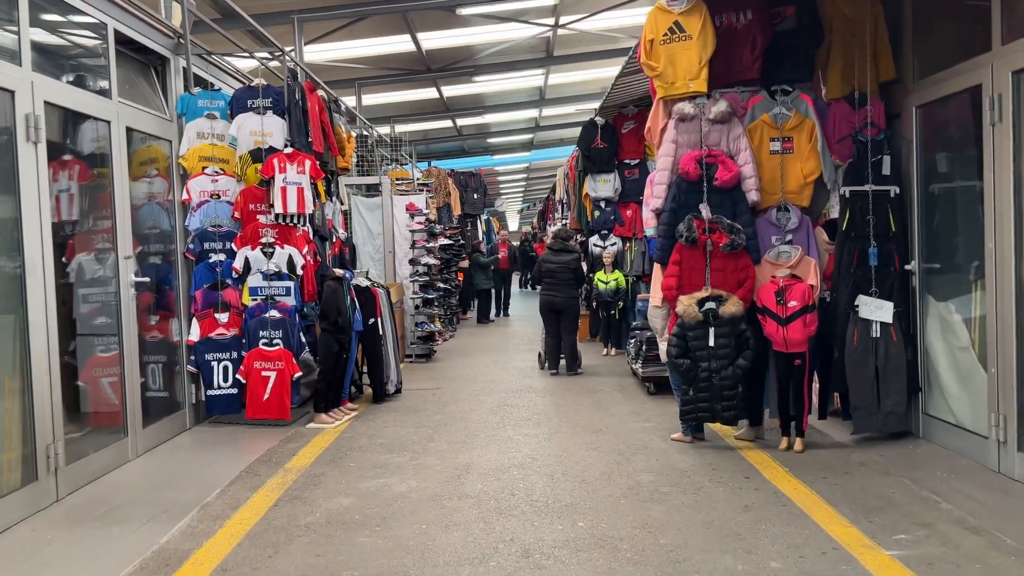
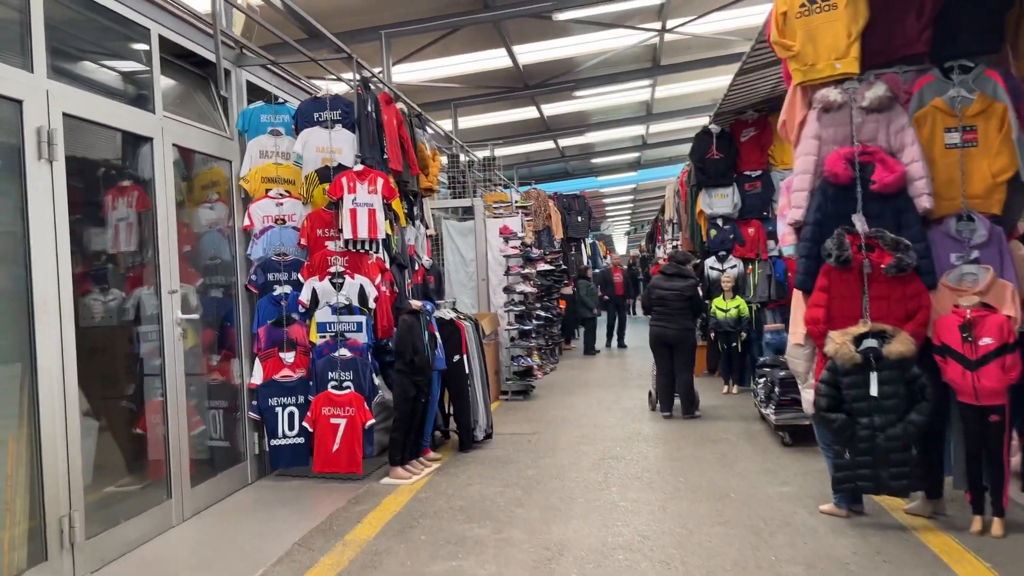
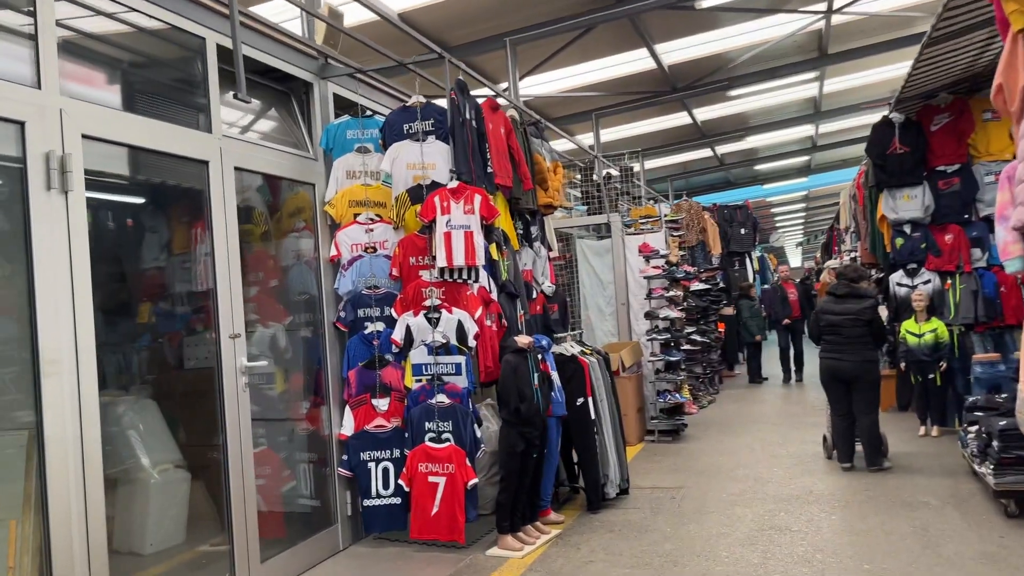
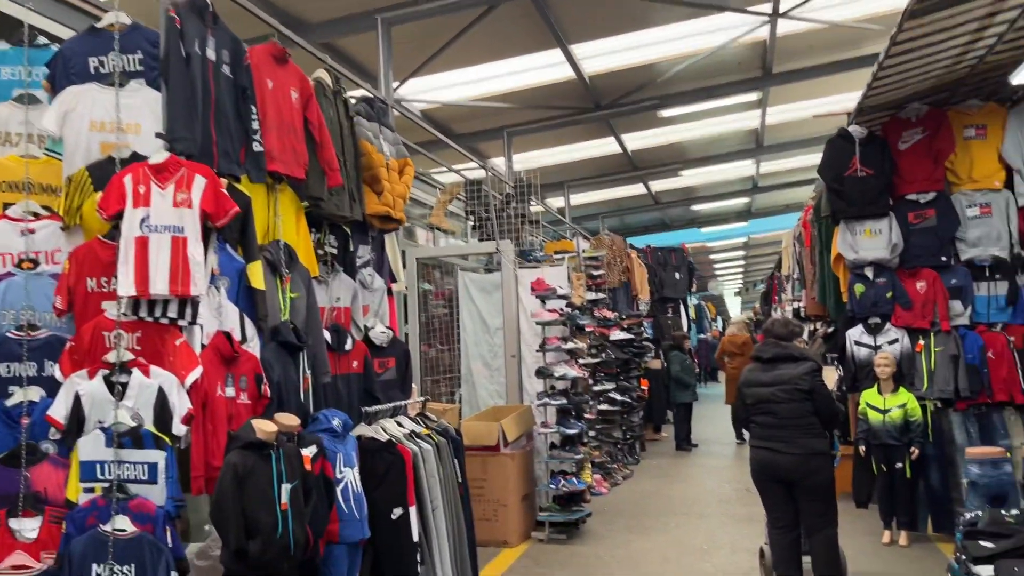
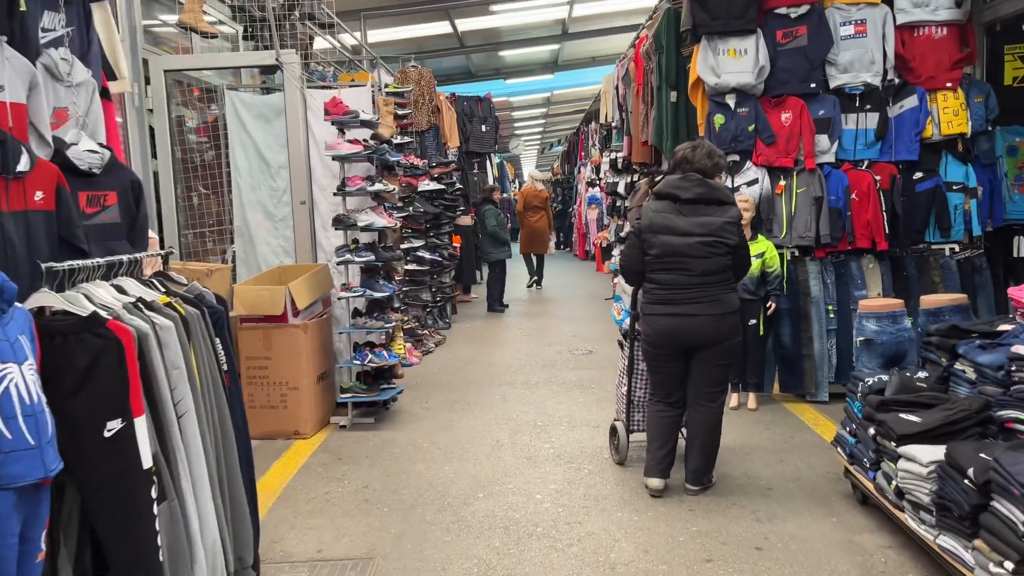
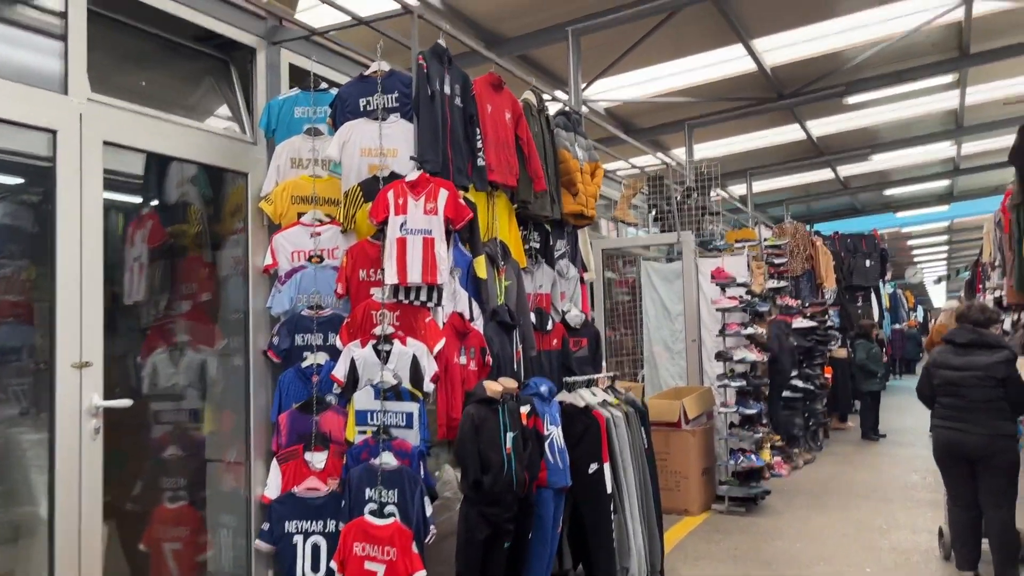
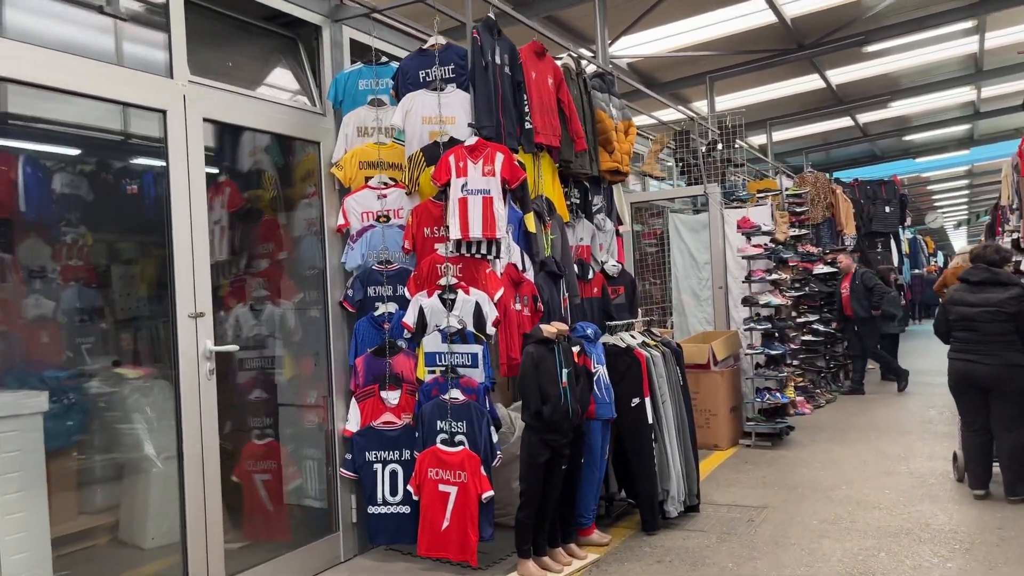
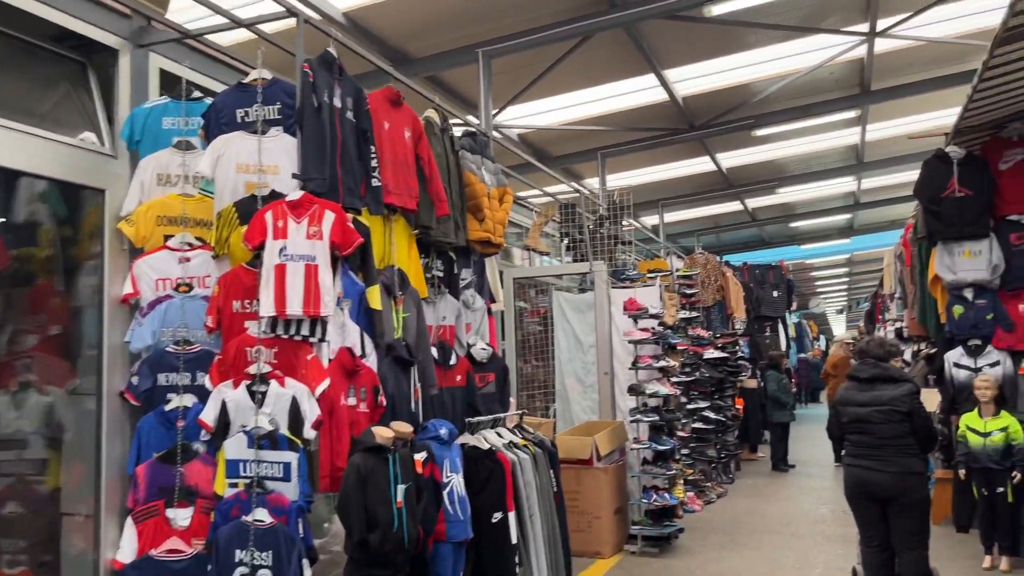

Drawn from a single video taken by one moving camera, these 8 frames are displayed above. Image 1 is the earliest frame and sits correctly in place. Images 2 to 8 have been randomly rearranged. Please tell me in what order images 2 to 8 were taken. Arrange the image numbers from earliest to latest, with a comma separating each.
2, 3, 7, 6, 8, 4, 5
